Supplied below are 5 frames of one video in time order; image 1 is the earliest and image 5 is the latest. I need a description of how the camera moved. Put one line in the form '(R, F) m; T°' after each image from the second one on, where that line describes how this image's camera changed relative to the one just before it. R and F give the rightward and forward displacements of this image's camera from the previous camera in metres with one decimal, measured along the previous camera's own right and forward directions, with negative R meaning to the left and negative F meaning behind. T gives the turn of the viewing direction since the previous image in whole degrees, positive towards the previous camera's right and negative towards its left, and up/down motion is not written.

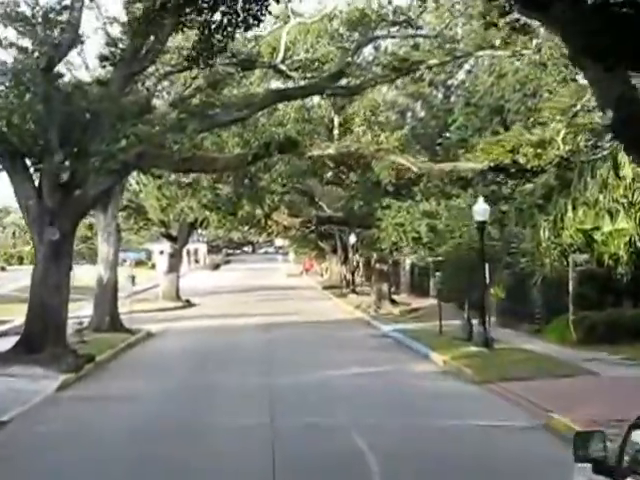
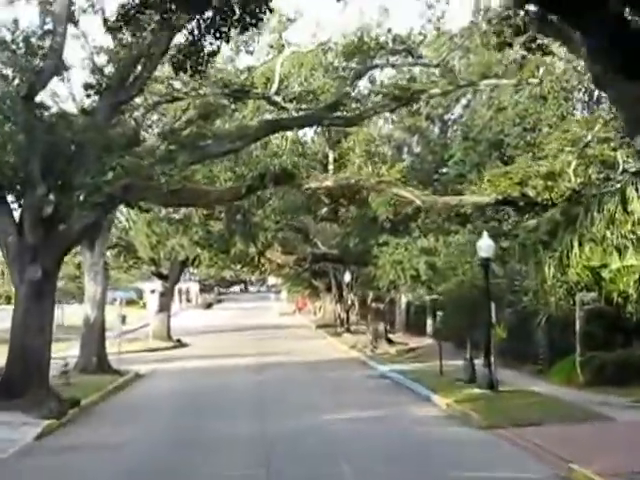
(-0.1, +1.2) m; 0°
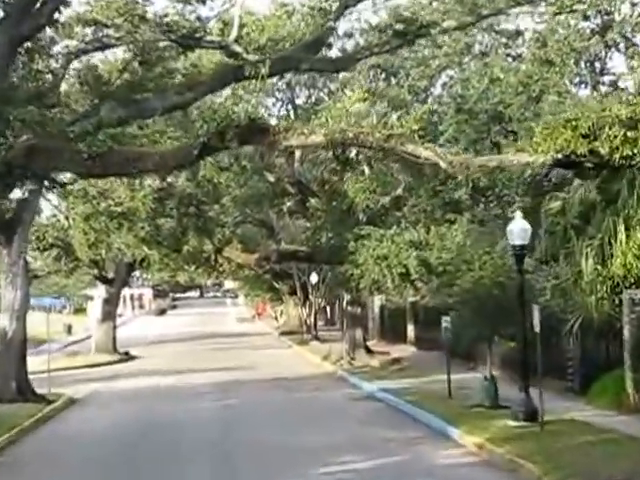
(-0.3, +6.0) m; +2°
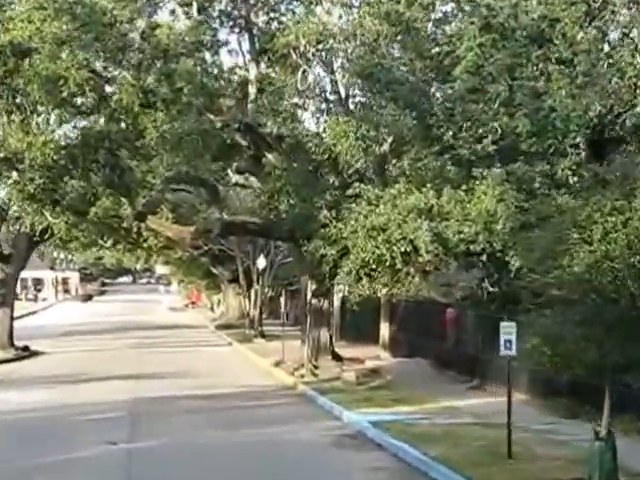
(-0.4, +9.6) m; +2°
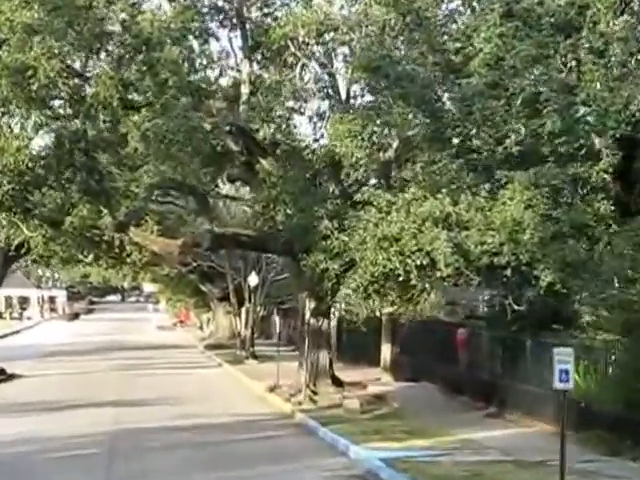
(-0.2, +2.5) m; 0°
